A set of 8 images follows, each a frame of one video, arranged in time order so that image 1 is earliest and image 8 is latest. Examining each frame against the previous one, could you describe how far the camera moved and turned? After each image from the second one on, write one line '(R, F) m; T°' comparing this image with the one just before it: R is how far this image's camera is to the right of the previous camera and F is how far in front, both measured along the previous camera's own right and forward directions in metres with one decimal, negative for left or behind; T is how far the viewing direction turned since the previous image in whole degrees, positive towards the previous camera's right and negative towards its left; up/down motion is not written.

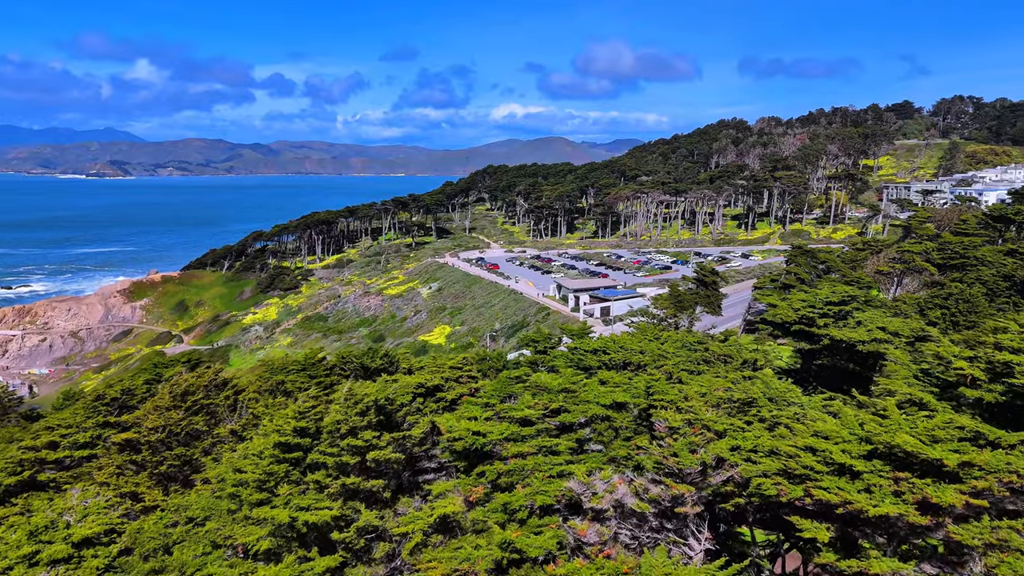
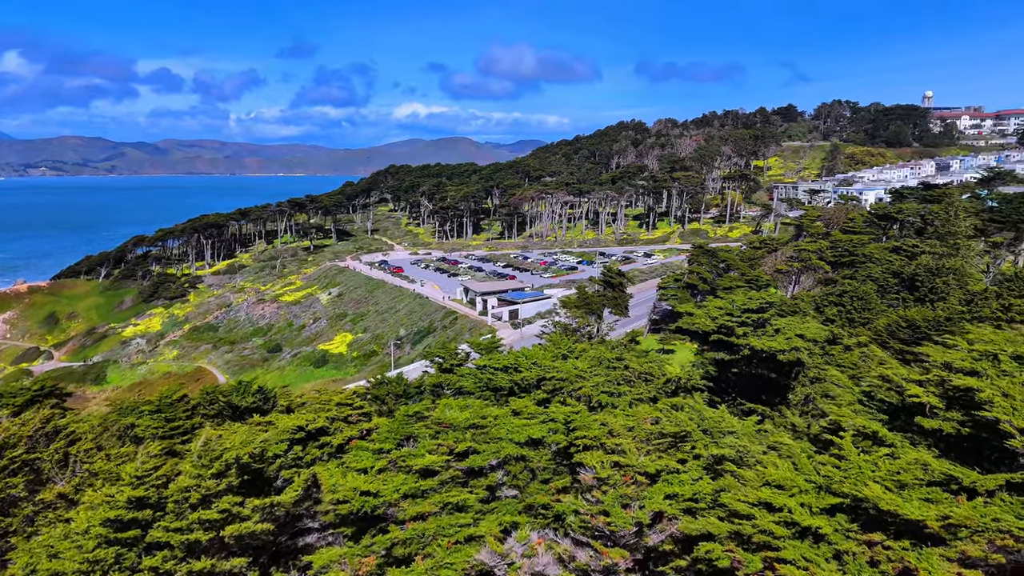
(+0.2, +1.8) m; +7°
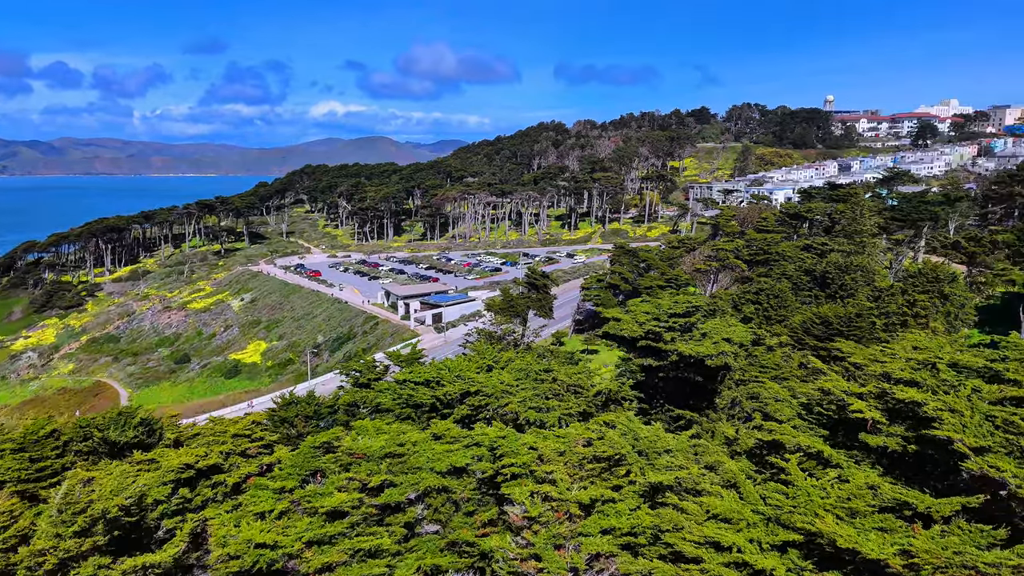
(+0.1, +1.0) m; +6°
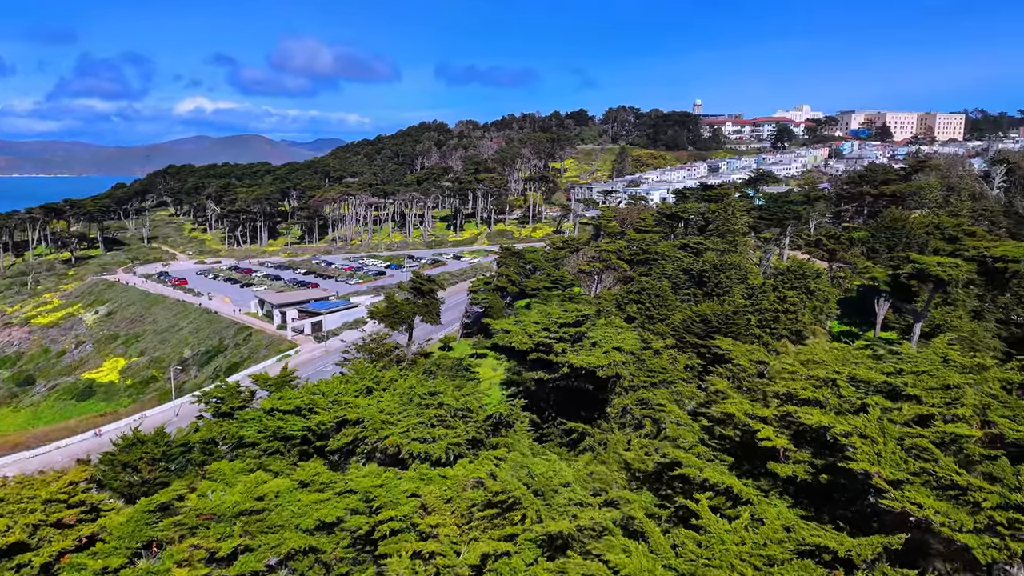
(+0.1, +1.1) m; +9°
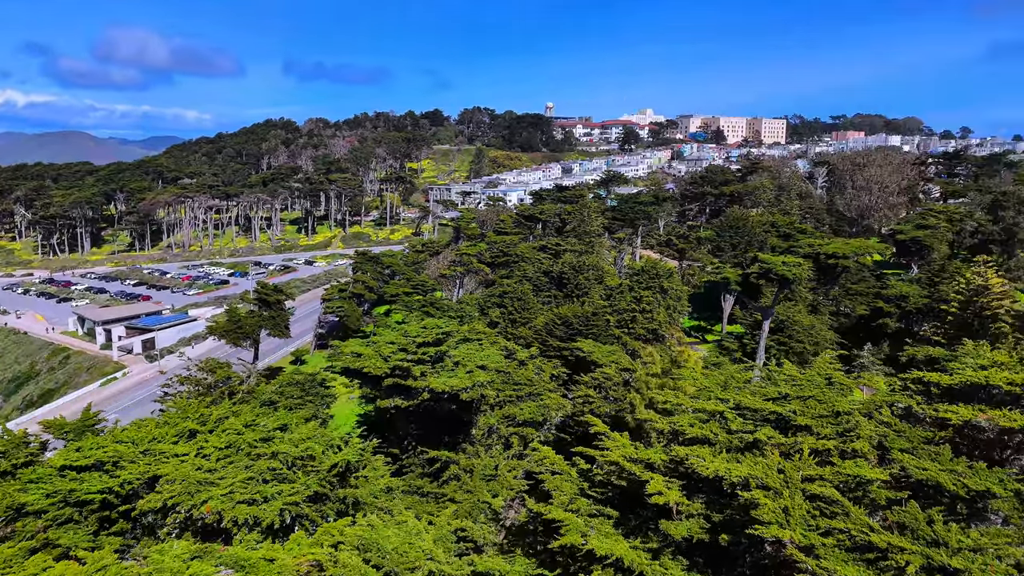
(+0.2, +1.5) m; +11°
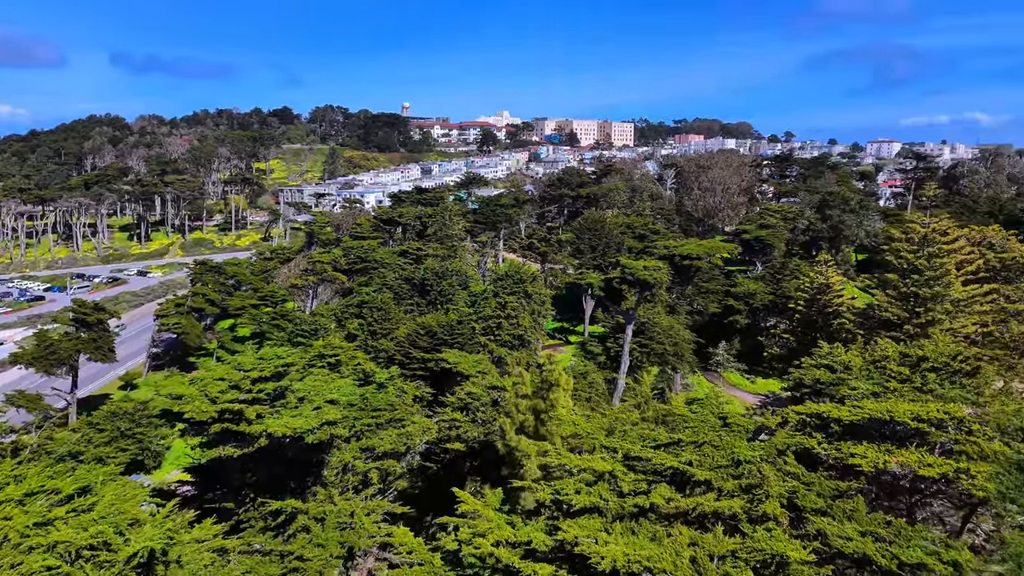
(+0.2, +1.5) m; +11°
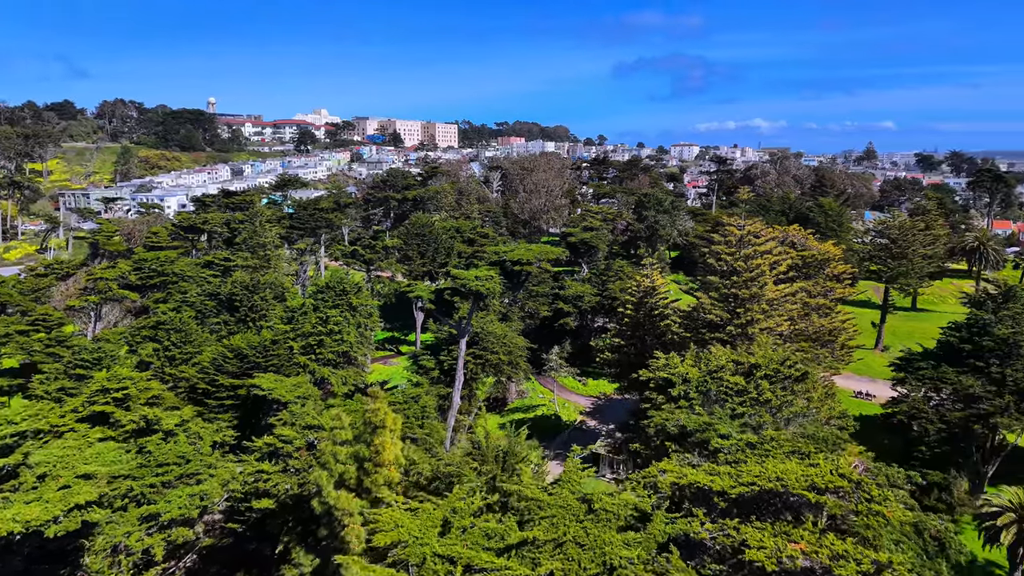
(+0.3, +1.9) m; +14°
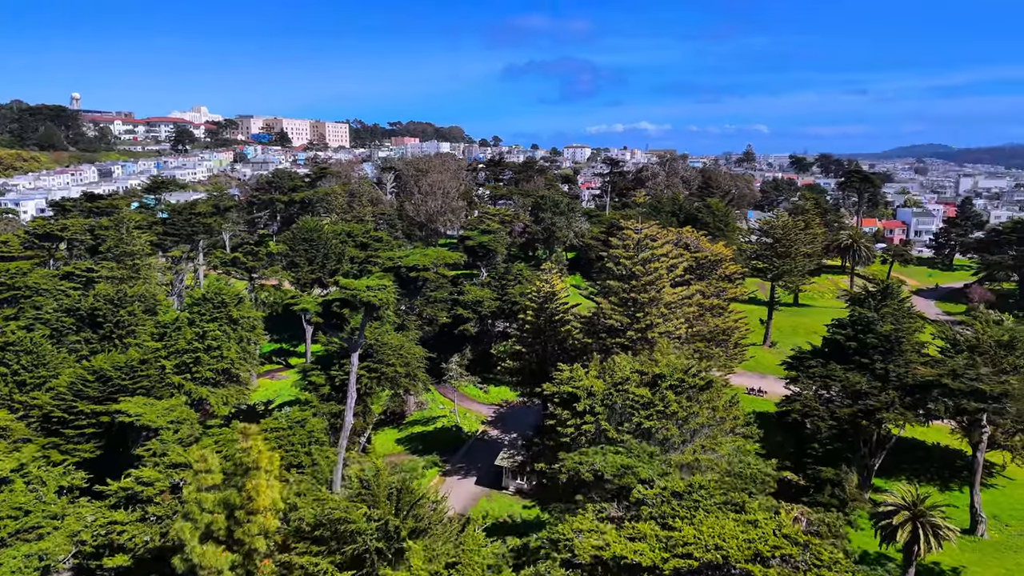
(+0.1, +1.1) m; +8°
